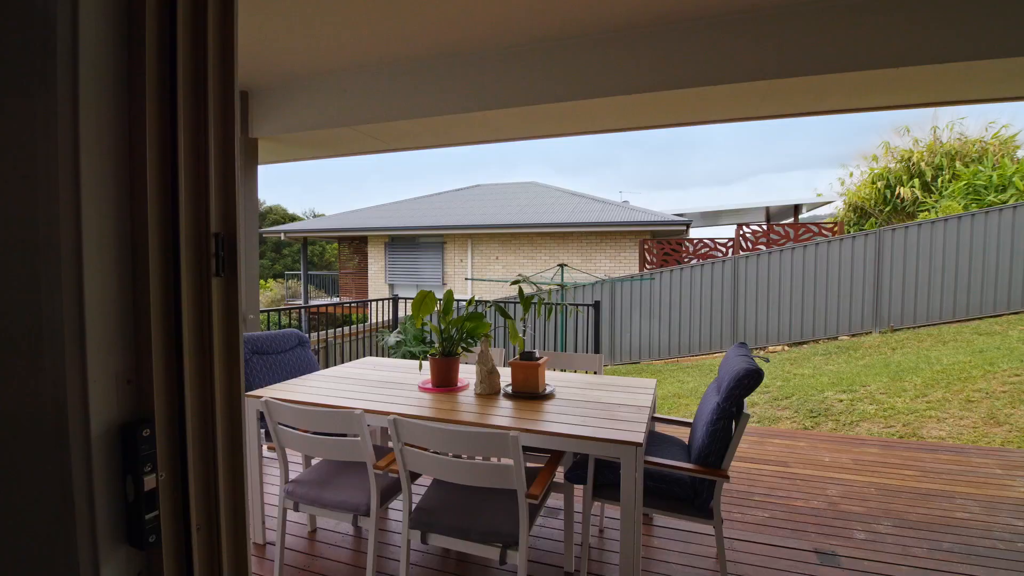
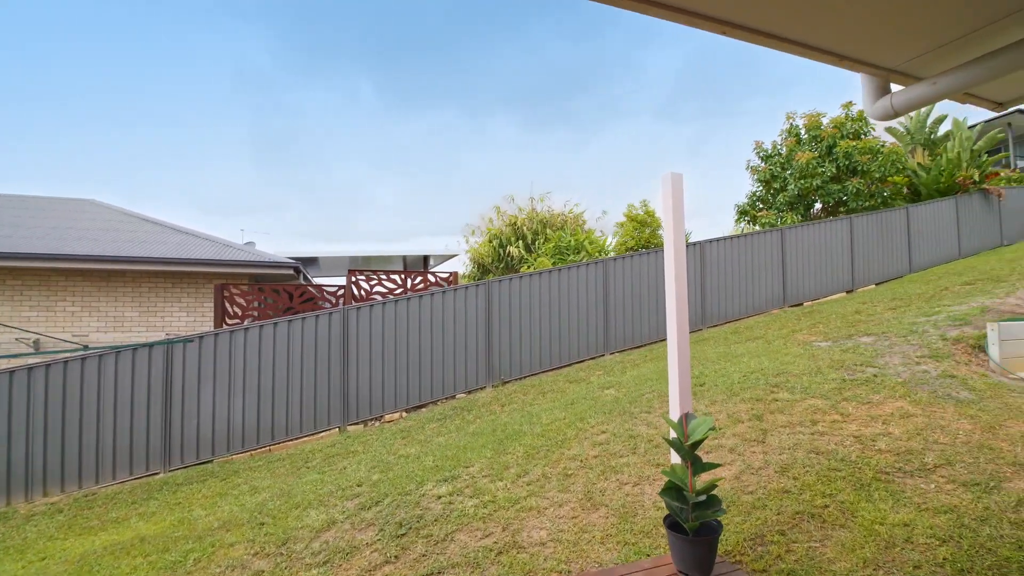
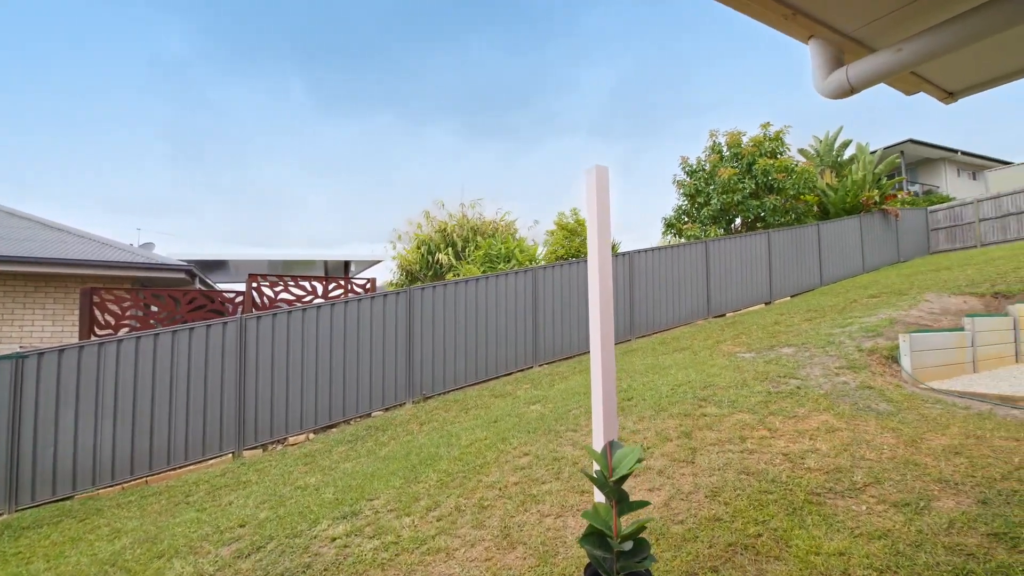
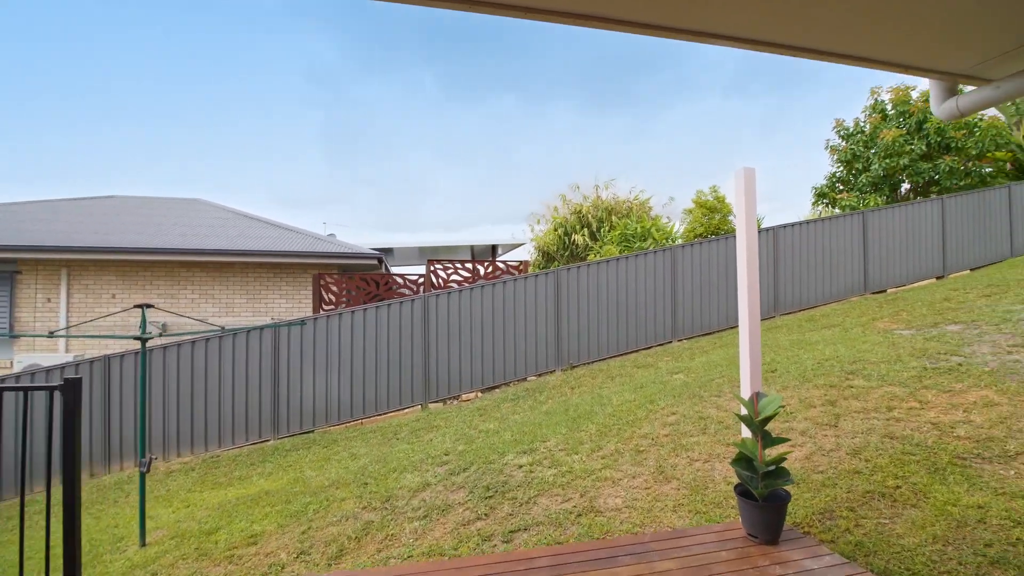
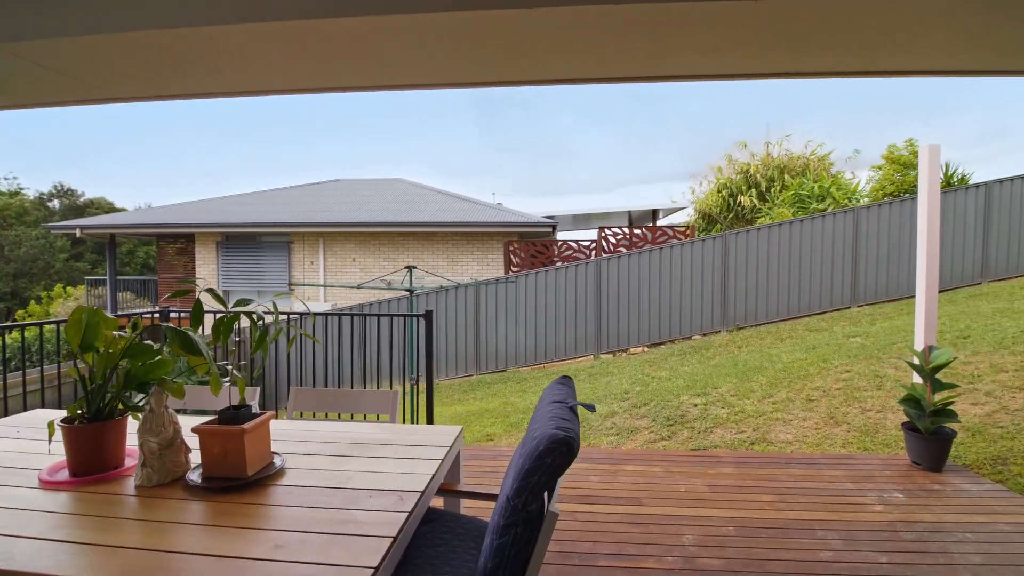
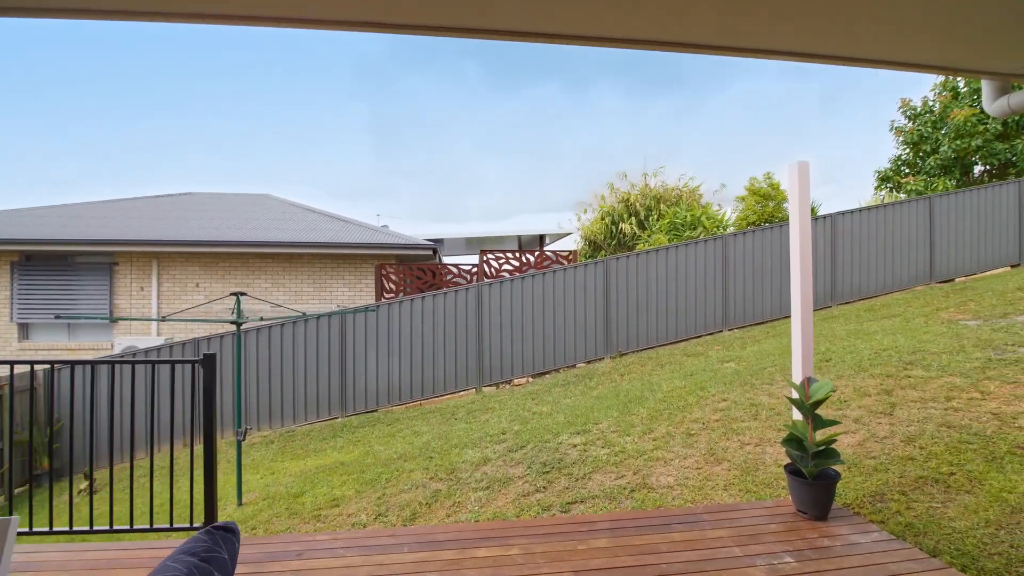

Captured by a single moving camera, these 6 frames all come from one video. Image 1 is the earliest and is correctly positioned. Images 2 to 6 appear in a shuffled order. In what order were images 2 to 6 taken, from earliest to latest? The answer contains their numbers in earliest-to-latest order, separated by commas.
5, 6, 4, 2, 3
